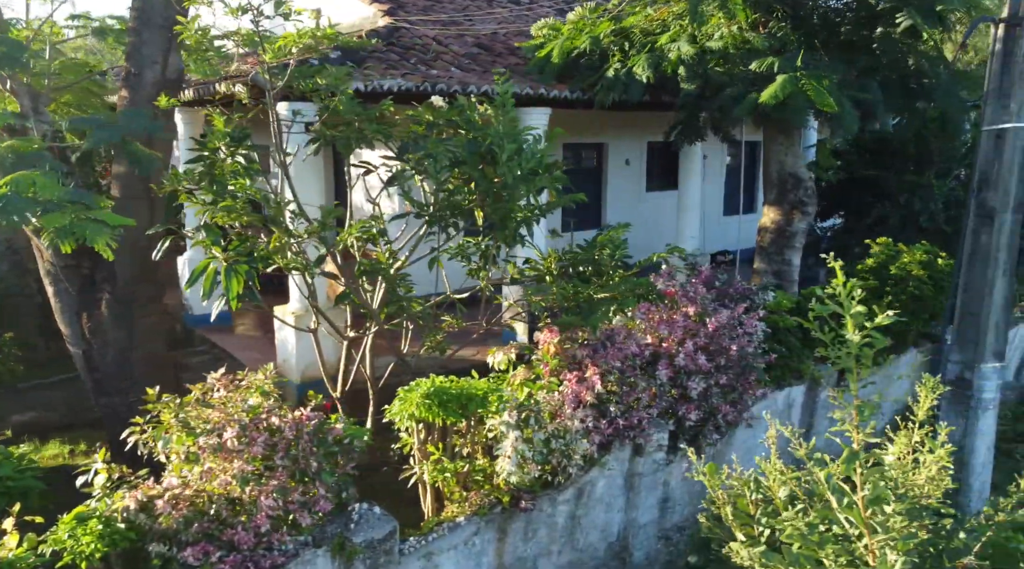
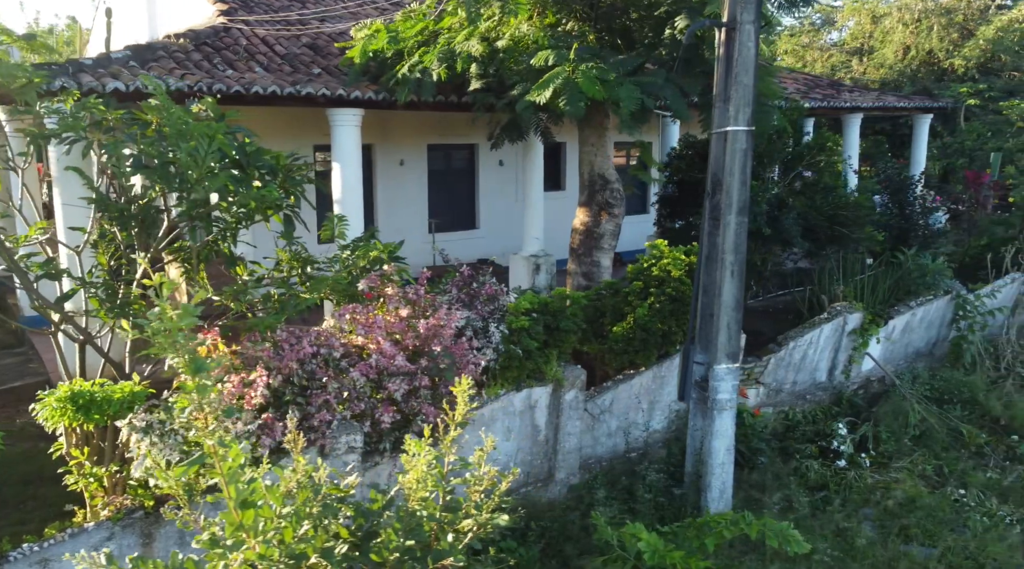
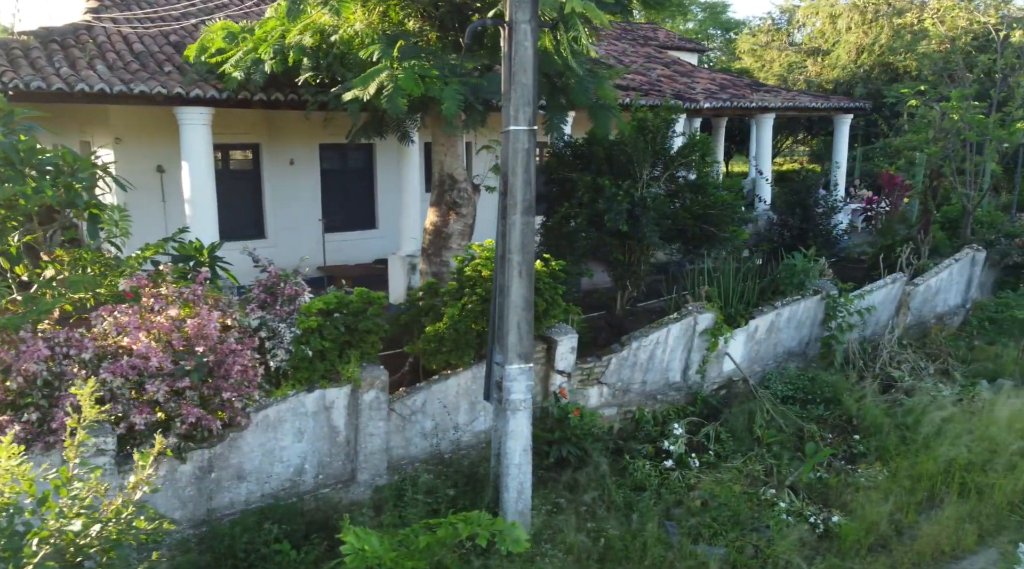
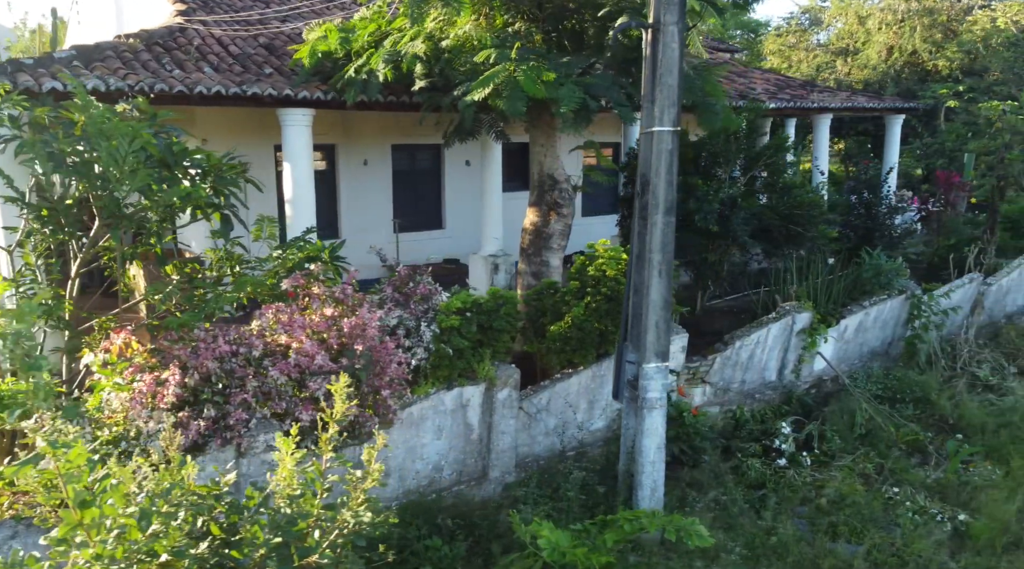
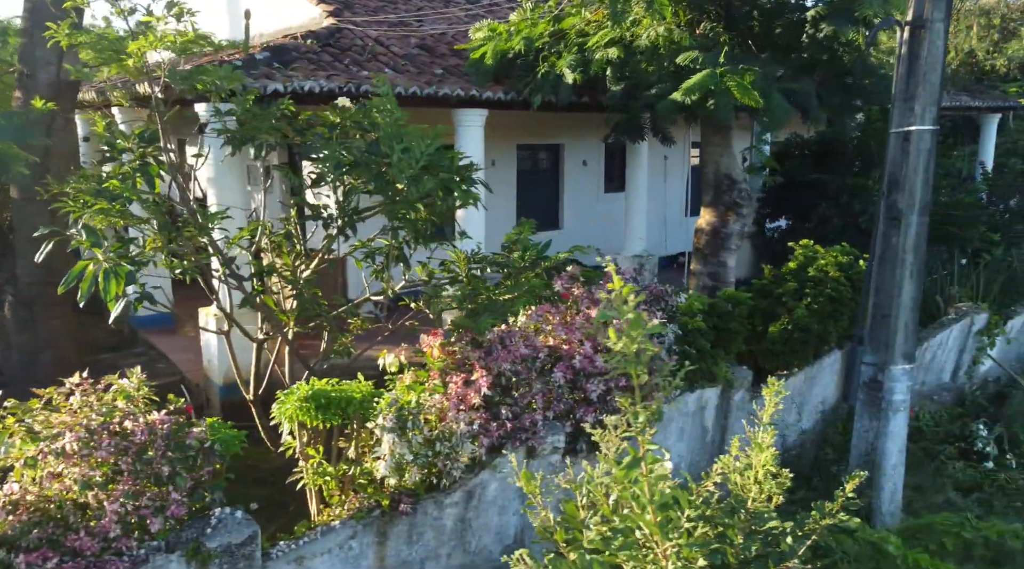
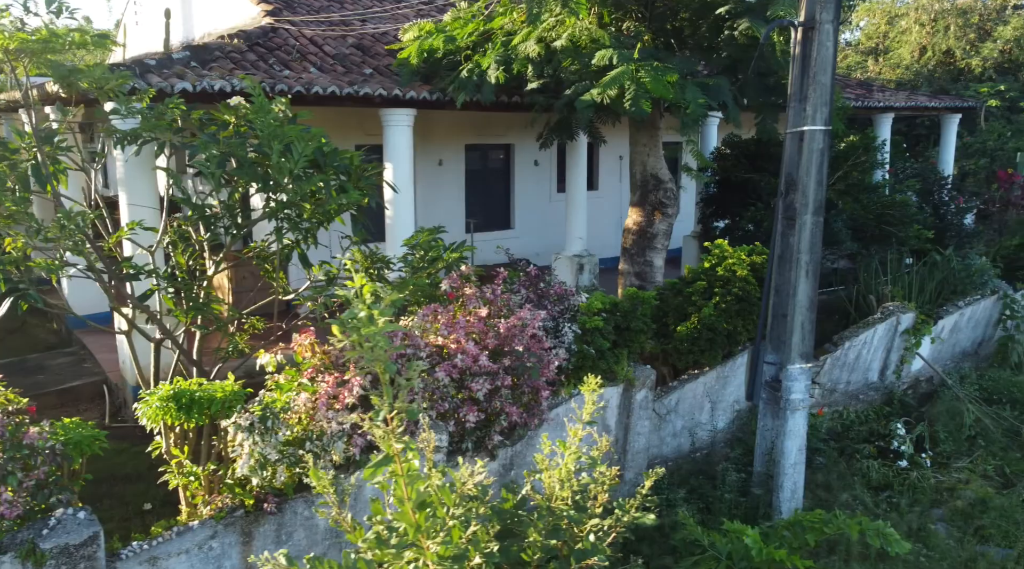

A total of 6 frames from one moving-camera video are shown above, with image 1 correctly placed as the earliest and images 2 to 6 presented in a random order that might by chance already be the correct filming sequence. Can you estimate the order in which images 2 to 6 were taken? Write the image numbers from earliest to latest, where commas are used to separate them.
5, 6, 2, 4, 3
